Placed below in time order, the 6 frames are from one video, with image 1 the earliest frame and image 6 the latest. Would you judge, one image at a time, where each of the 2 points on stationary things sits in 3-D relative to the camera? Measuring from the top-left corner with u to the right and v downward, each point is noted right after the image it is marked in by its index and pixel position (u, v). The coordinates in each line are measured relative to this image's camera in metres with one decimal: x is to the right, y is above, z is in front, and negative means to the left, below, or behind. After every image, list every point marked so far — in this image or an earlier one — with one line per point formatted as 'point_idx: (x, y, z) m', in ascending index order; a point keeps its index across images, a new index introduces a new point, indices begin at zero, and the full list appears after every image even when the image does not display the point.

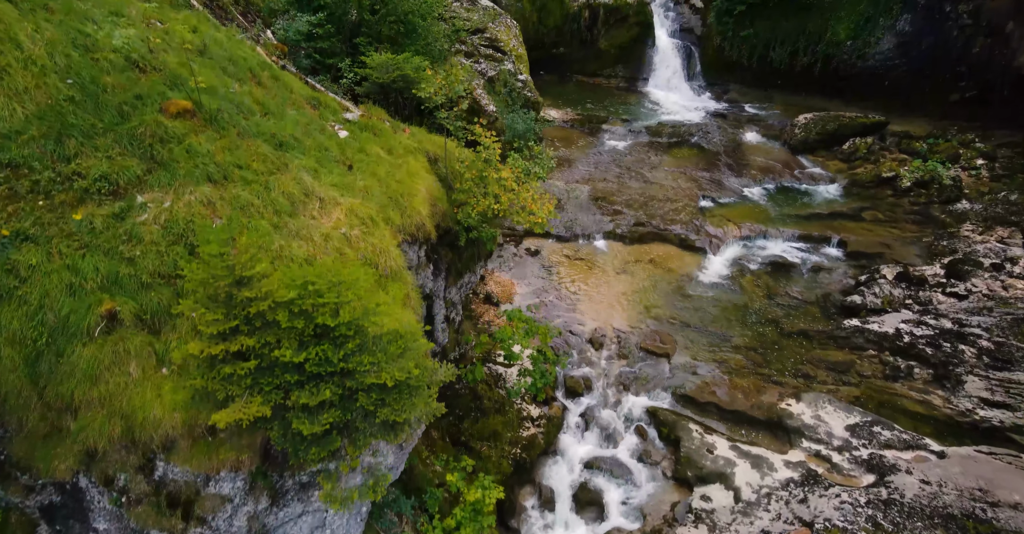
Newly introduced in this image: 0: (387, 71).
0: (-2.2, +3.3, +10.3) m
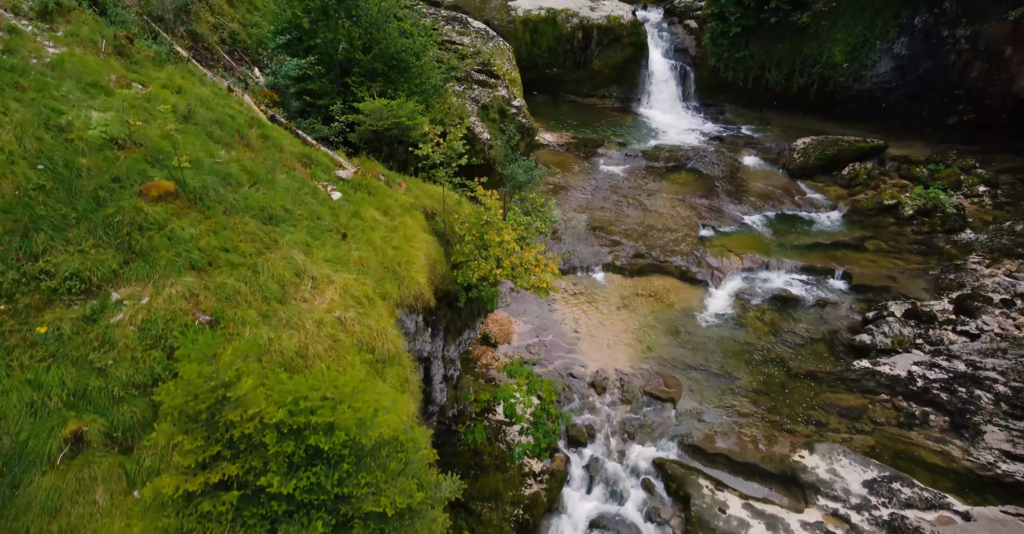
0: (-2.2, +2.4, +9.9) m
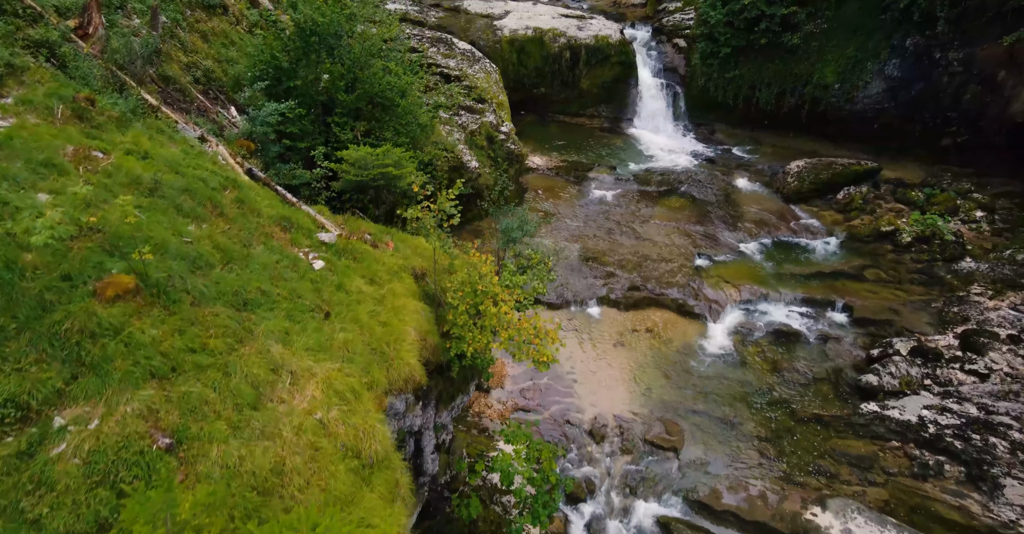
0: (-2.3, +1.6, +9.3) m
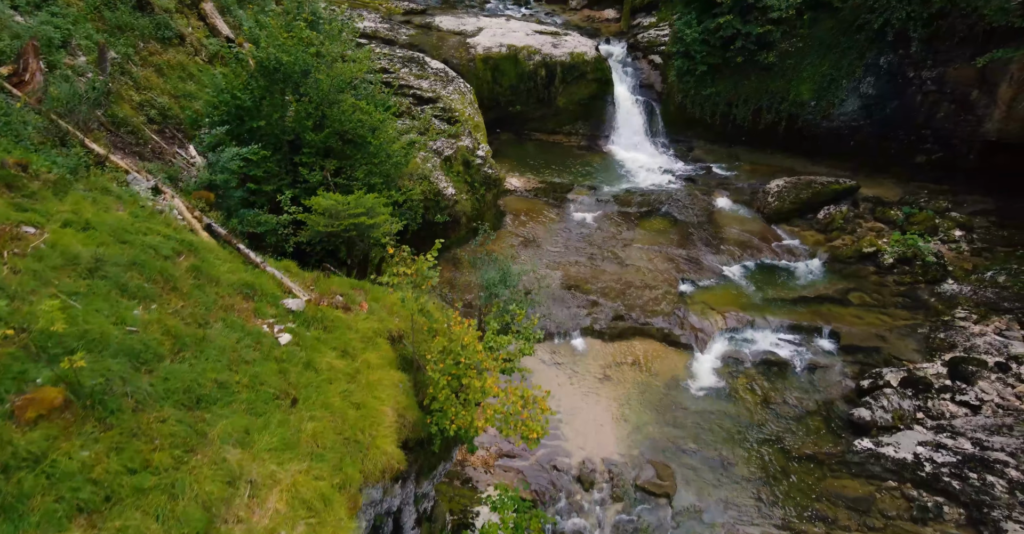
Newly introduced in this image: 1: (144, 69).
0: (-2.6, +0.7, +8.7) m
1: (-6.7, +3.6, +10.7) m
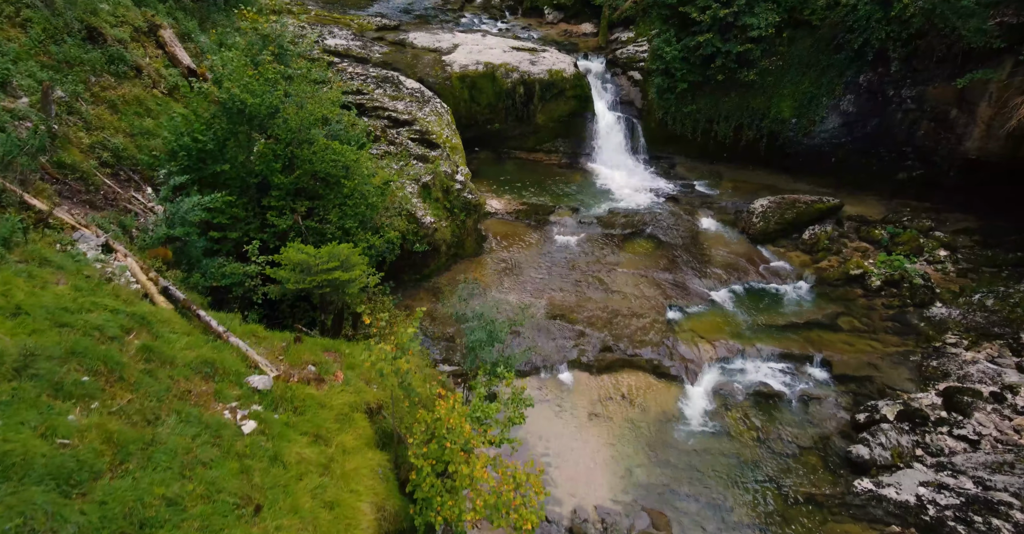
0: (-2.8, -0.1, +8.1) m
1: (-7.0, +2.7, +9.9) m
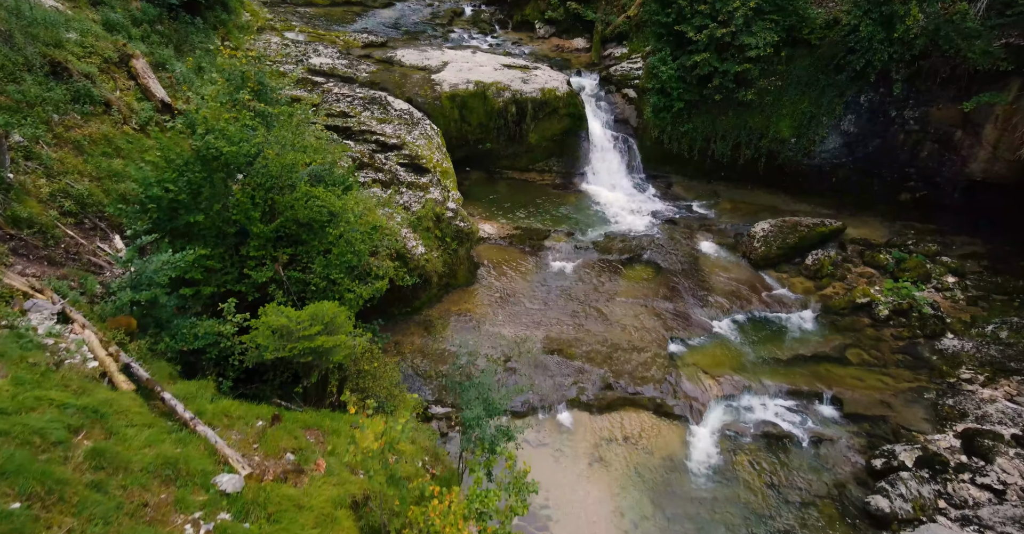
0: (-2.8, -0.9, +7.3) m
1: (-7.1, +1.8, +9.2) m
